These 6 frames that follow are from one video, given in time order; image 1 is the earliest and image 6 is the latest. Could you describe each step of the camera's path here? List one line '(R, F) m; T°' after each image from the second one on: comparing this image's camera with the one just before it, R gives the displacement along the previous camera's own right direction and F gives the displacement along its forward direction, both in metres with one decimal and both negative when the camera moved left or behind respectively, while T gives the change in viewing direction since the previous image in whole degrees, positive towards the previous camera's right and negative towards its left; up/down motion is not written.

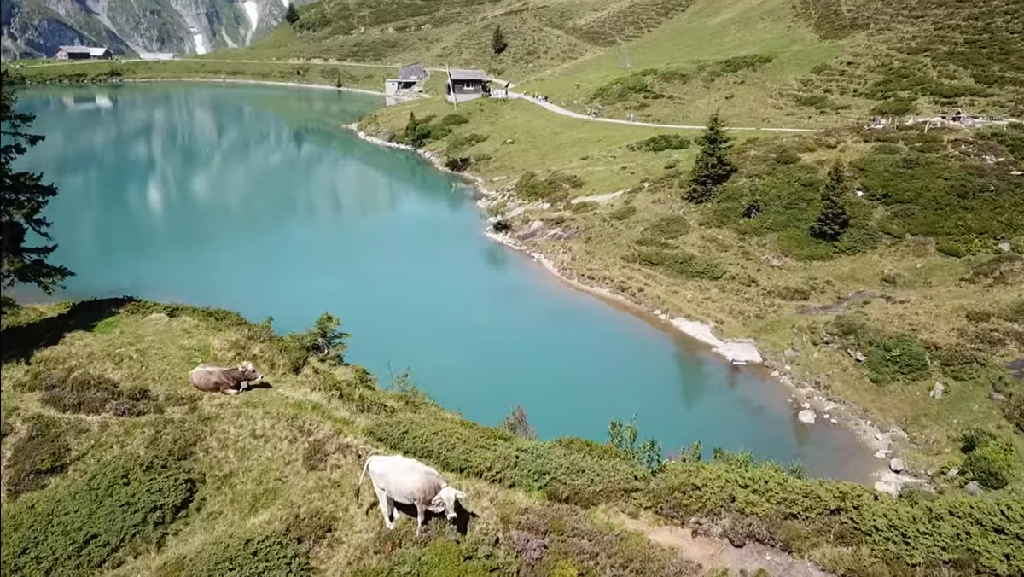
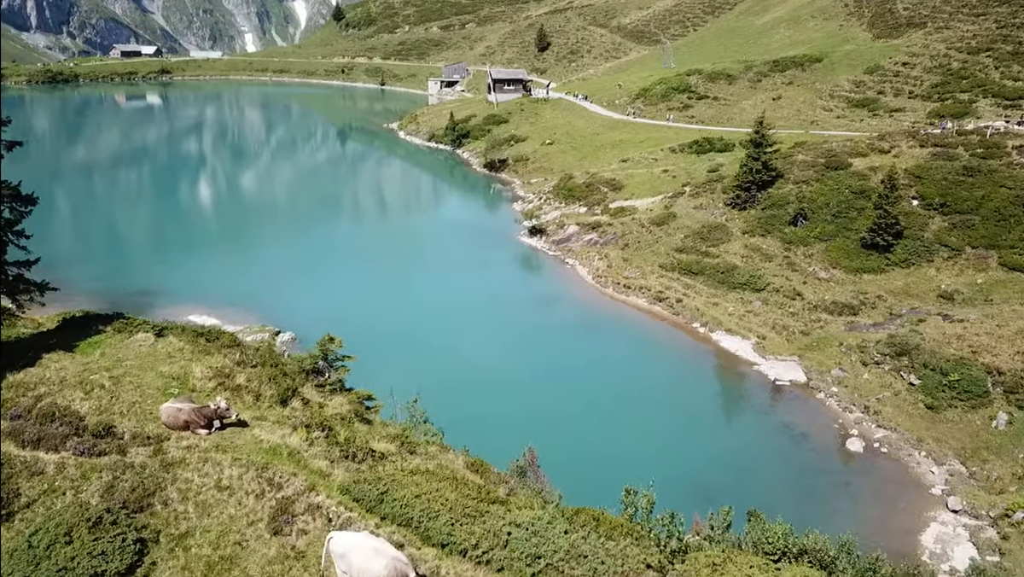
(+0.5, +1.6) m; -3°
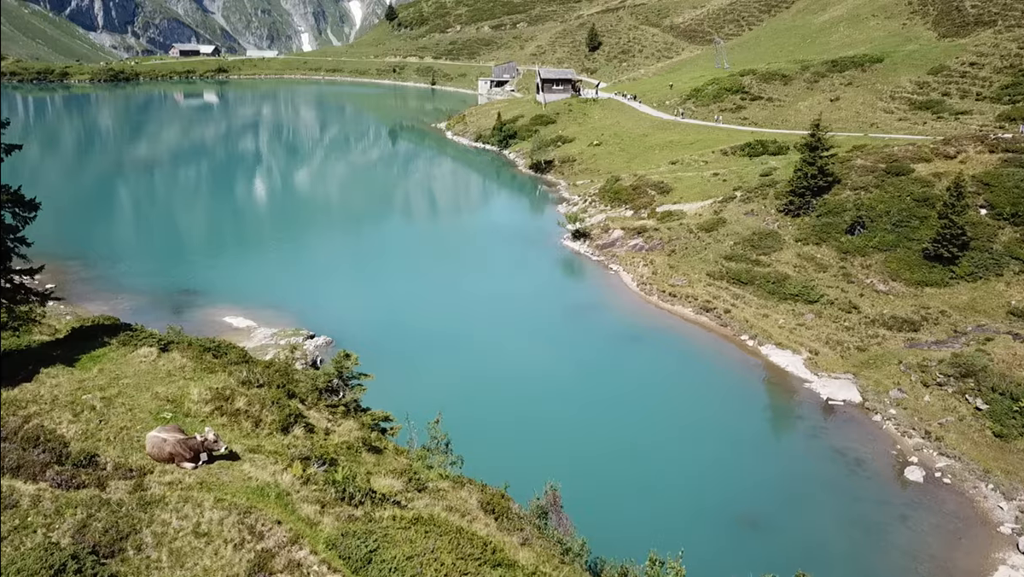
(+0.4, +1.2) m; -3°
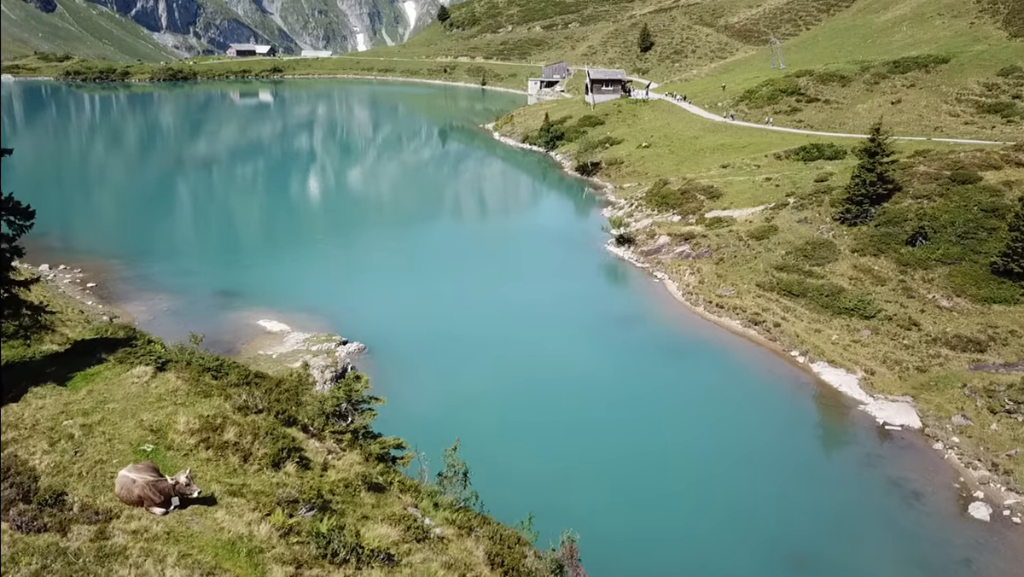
(+0.4, +1.3) m; -3°
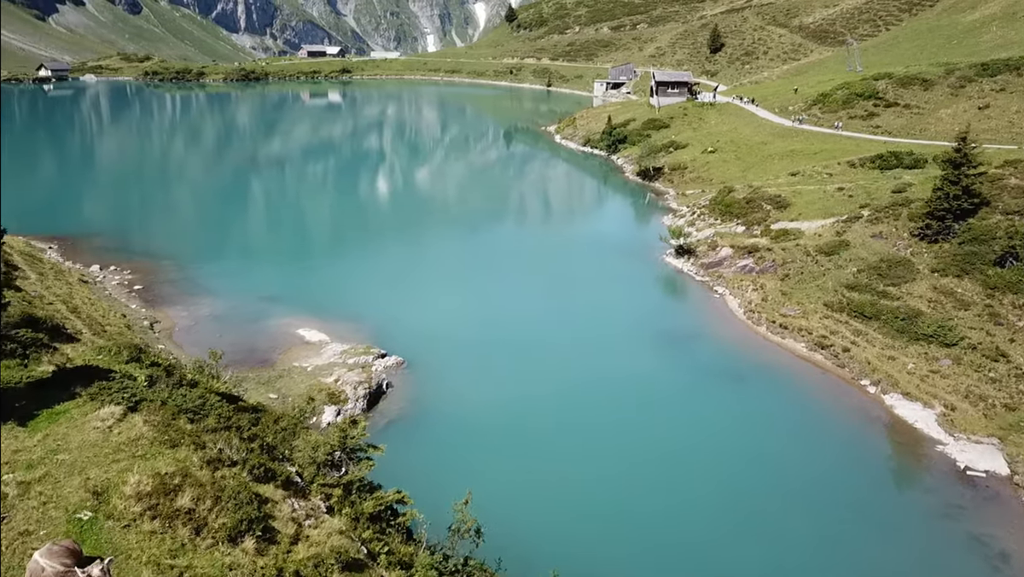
(+0.7, +1.9) m; -4°
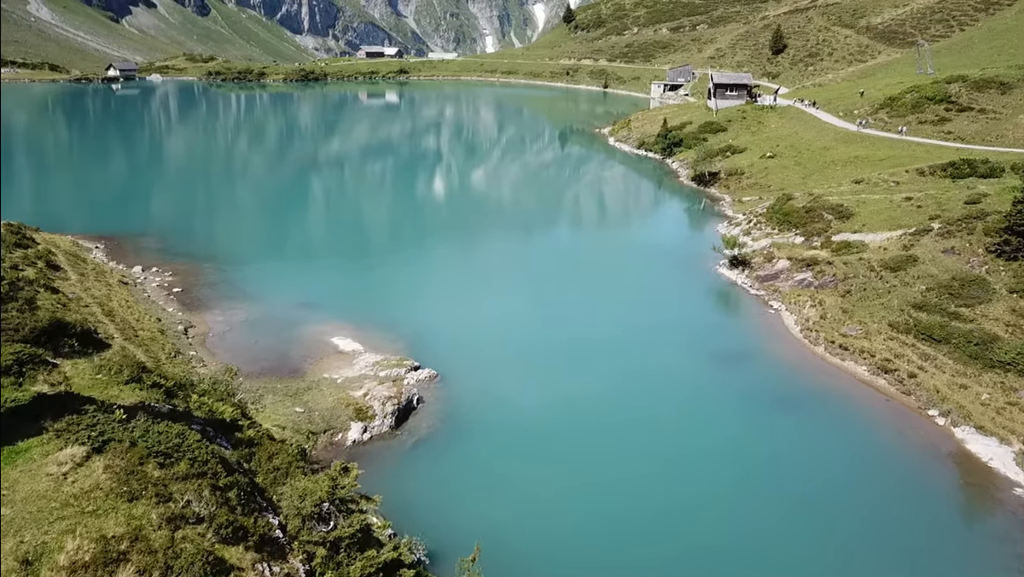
(+0.5, +1.7) m; -4°
